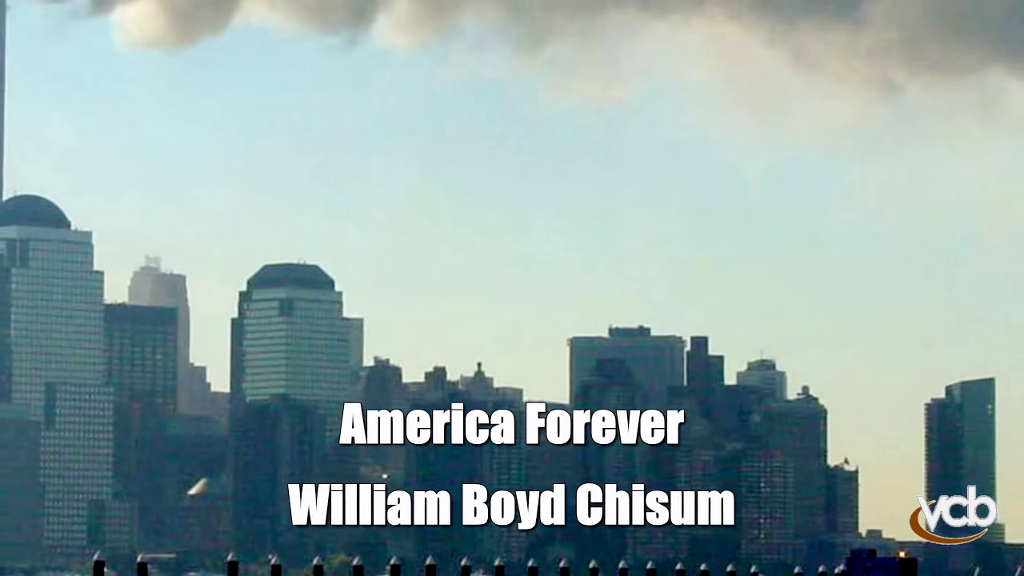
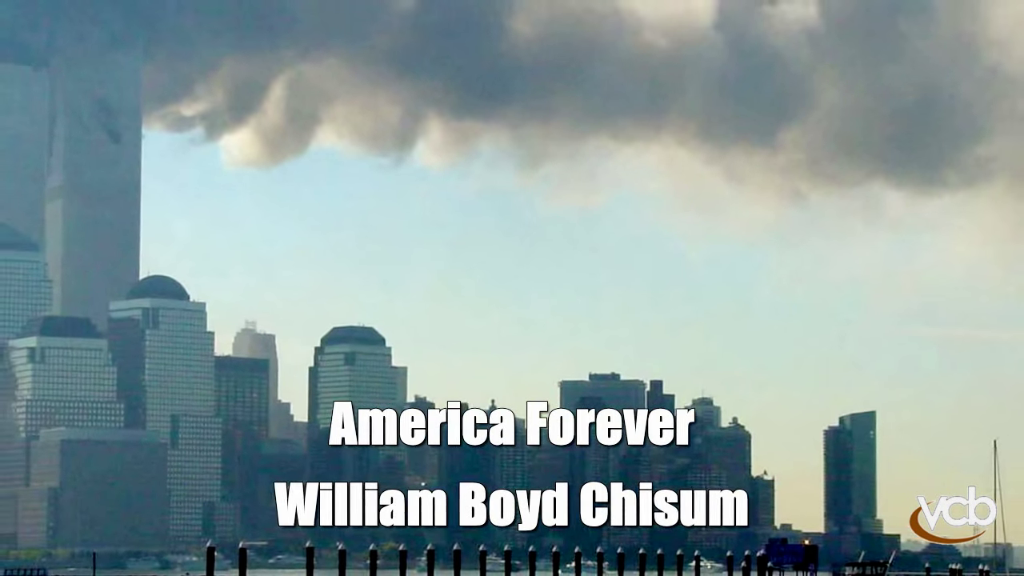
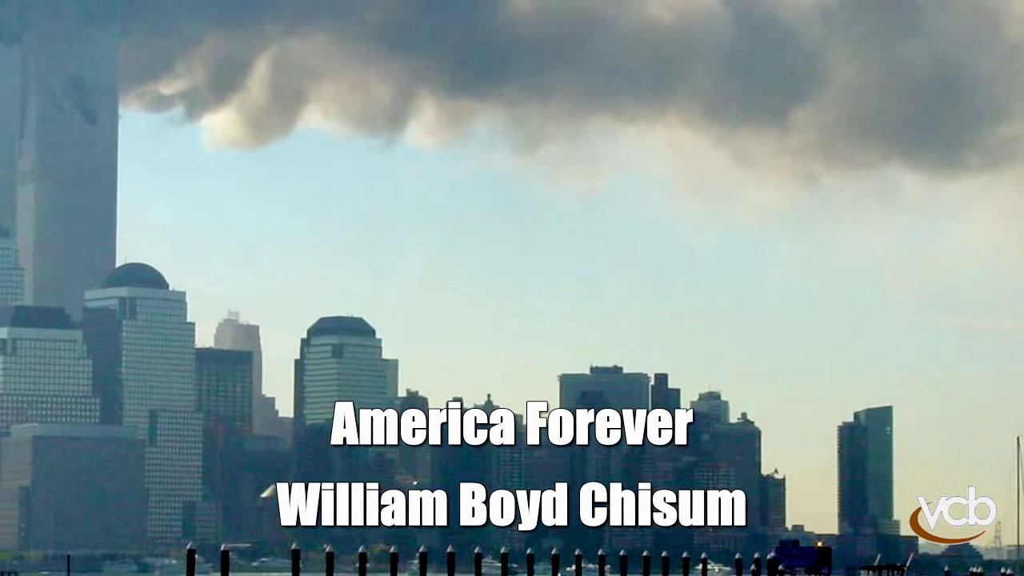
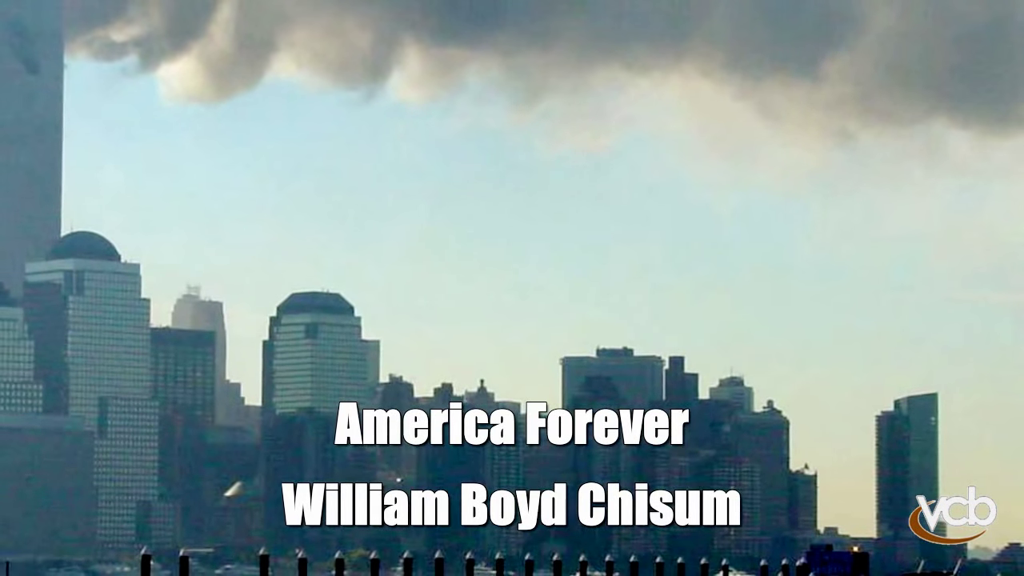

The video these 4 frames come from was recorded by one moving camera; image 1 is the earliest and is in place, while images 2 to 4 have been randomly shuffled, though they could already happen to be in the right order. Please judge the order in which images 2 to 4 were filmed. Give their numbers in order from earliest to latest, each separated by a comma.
4, 3, 2
